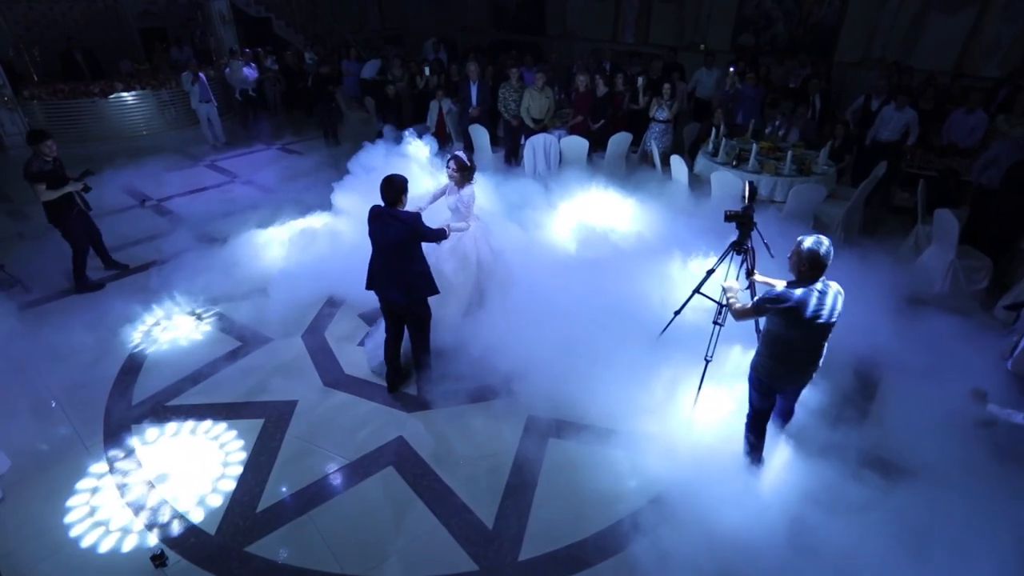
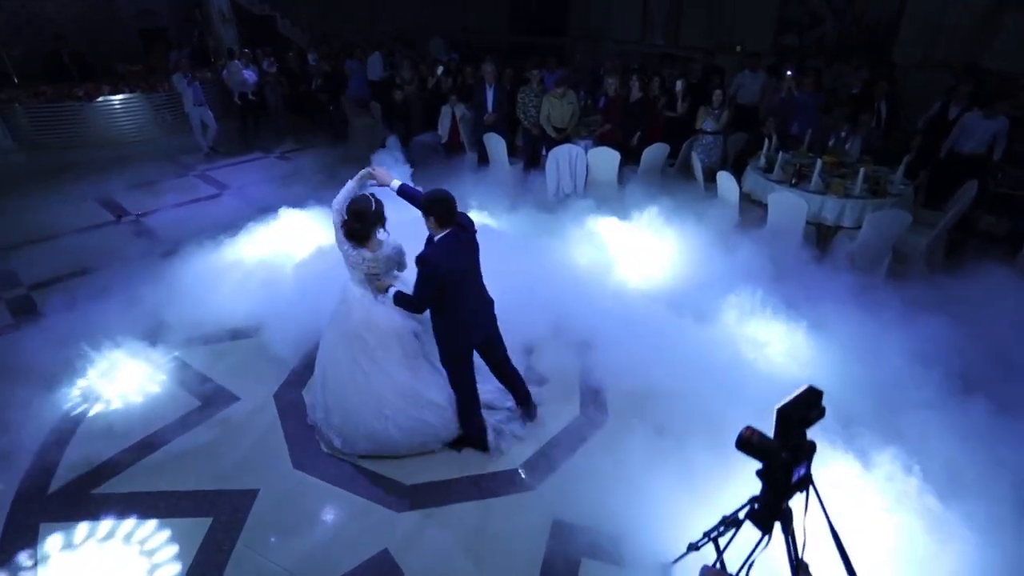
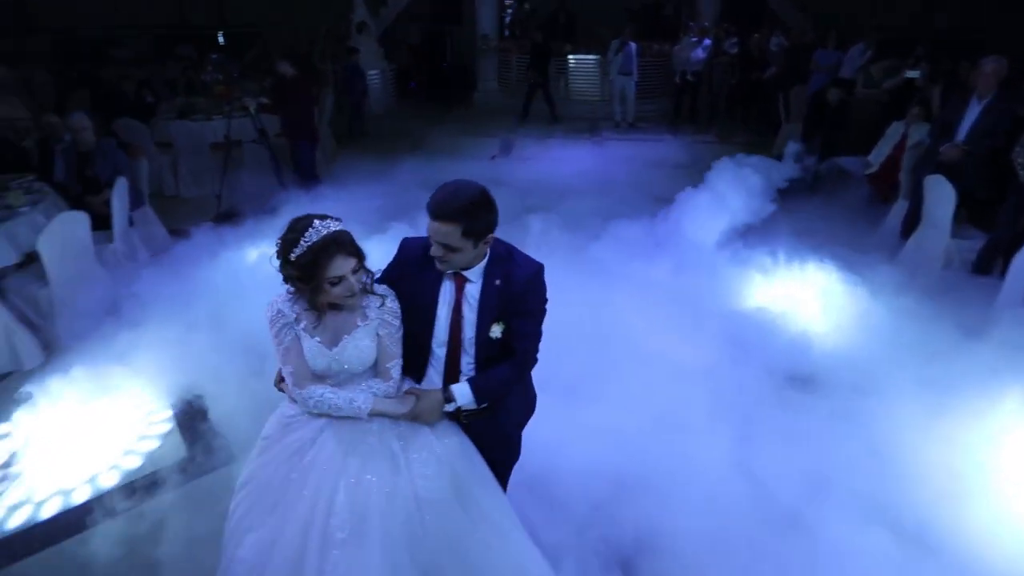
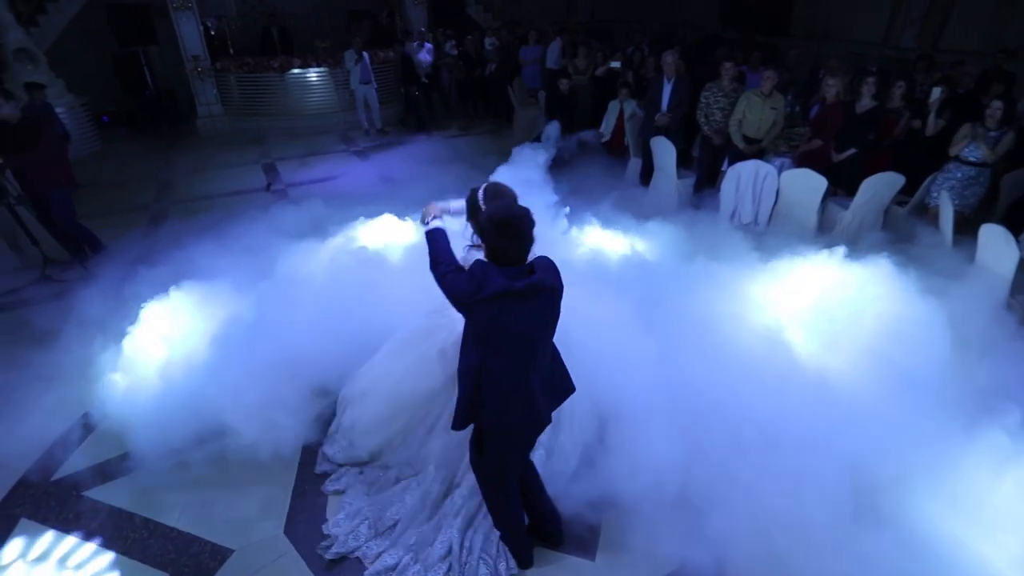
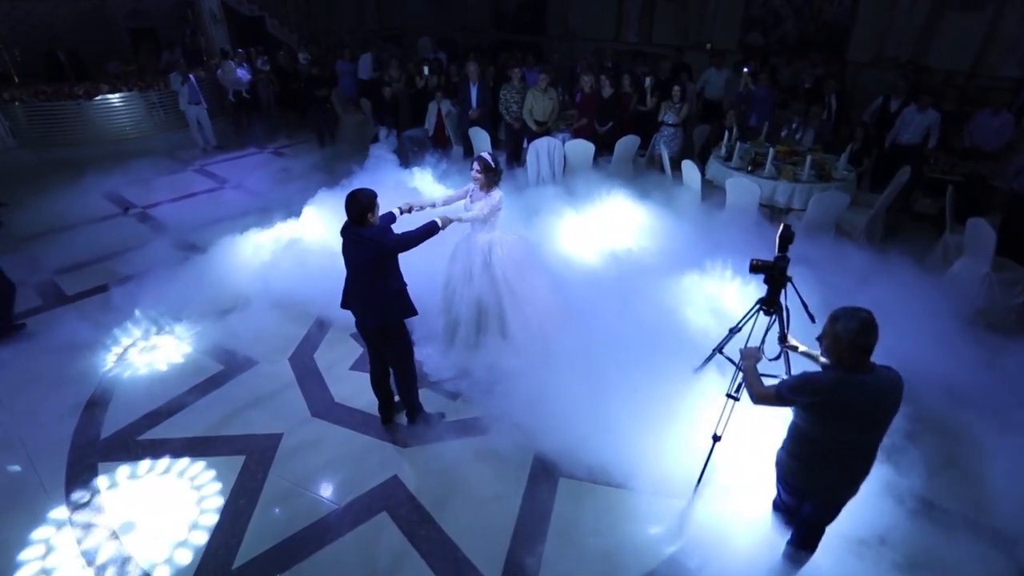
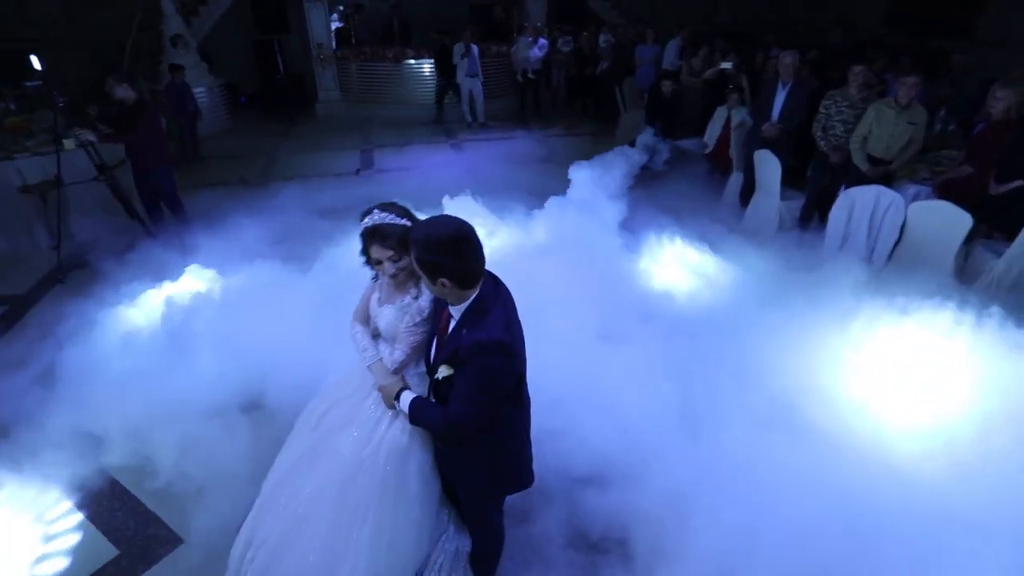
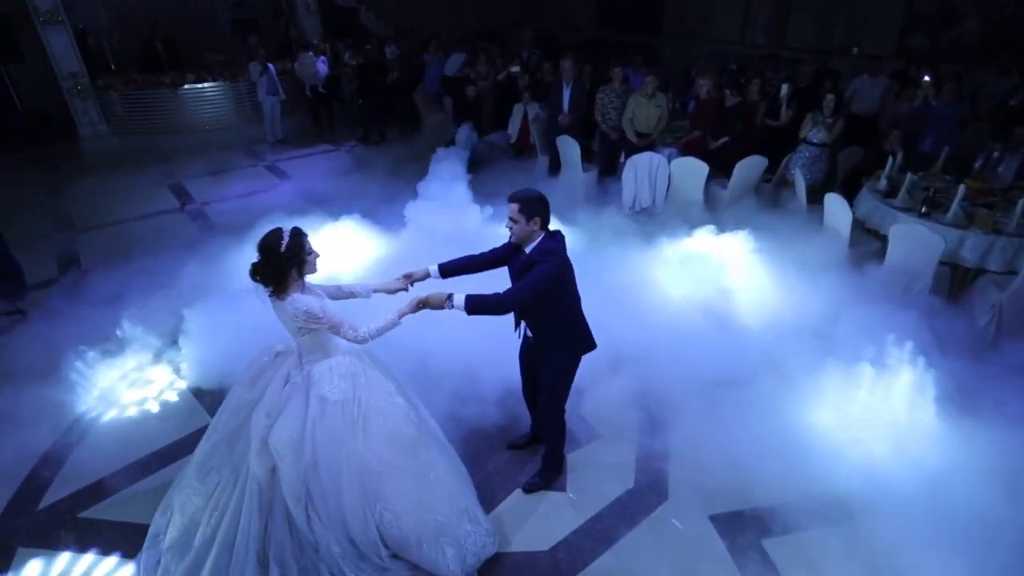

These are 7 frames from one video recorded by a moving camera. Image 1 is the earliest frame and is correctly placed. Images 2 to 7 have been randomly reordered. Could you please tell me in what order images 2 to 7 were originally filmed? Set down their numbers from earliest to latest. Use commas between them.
5, 2, 7, 4, 6, 3
